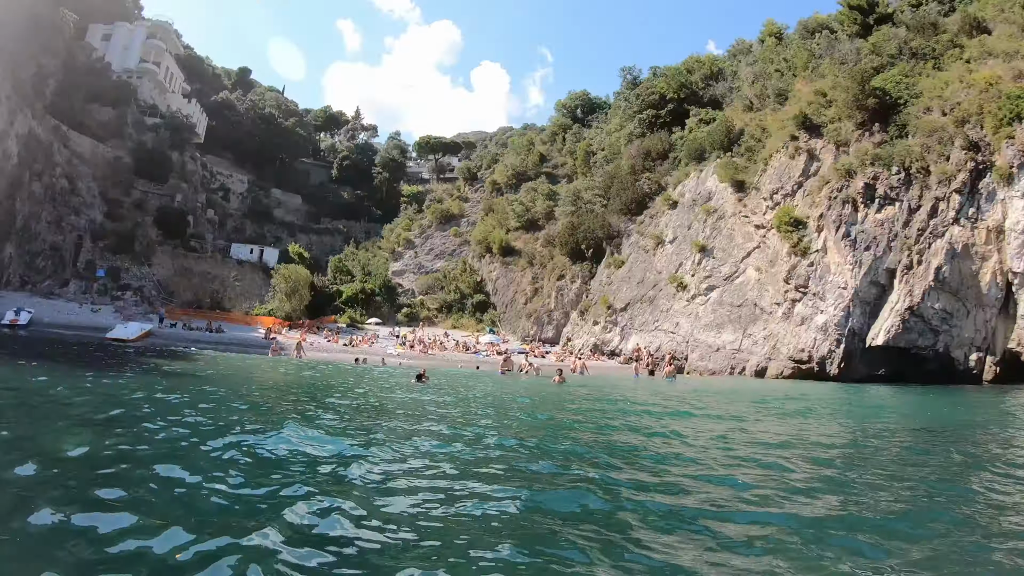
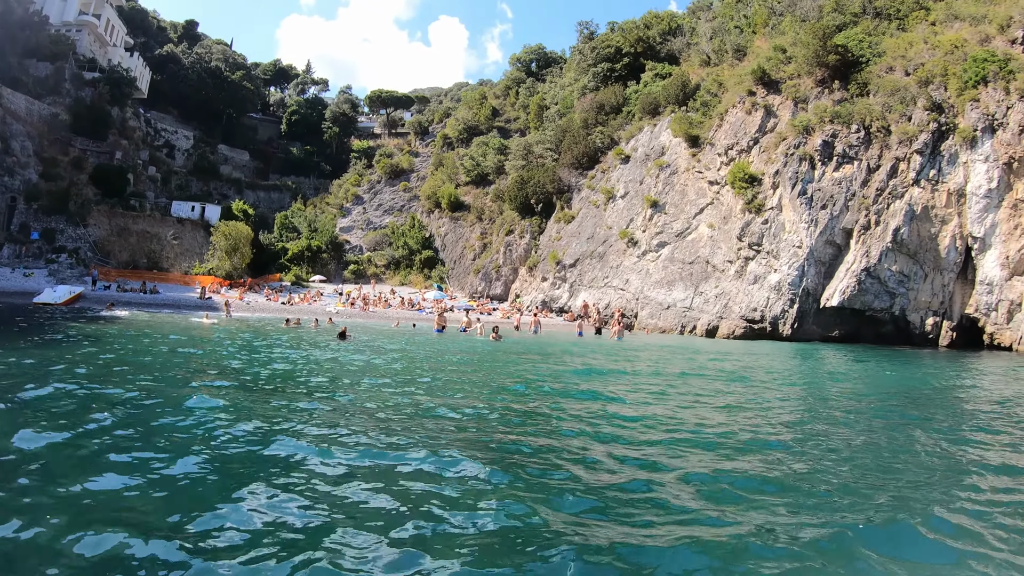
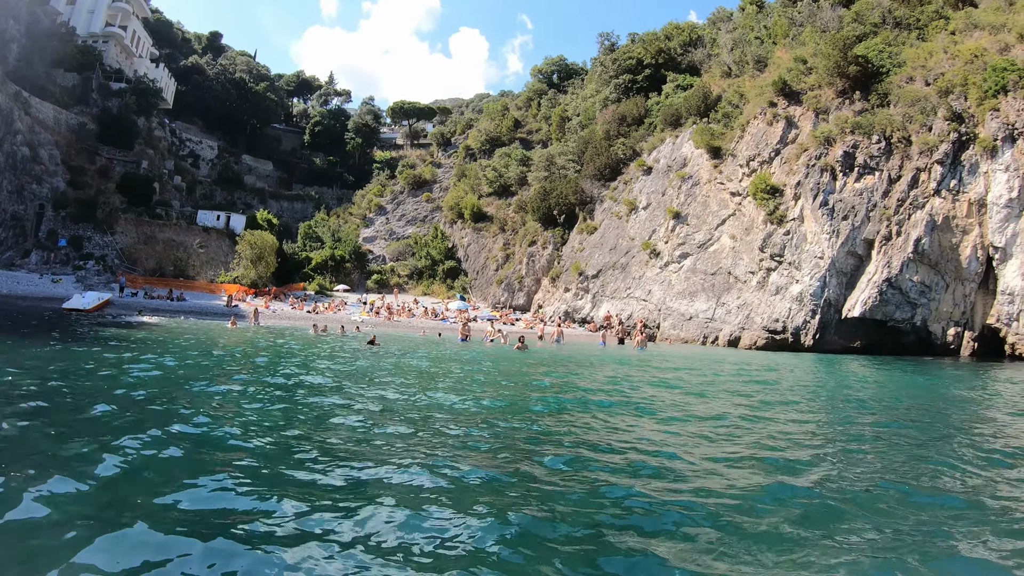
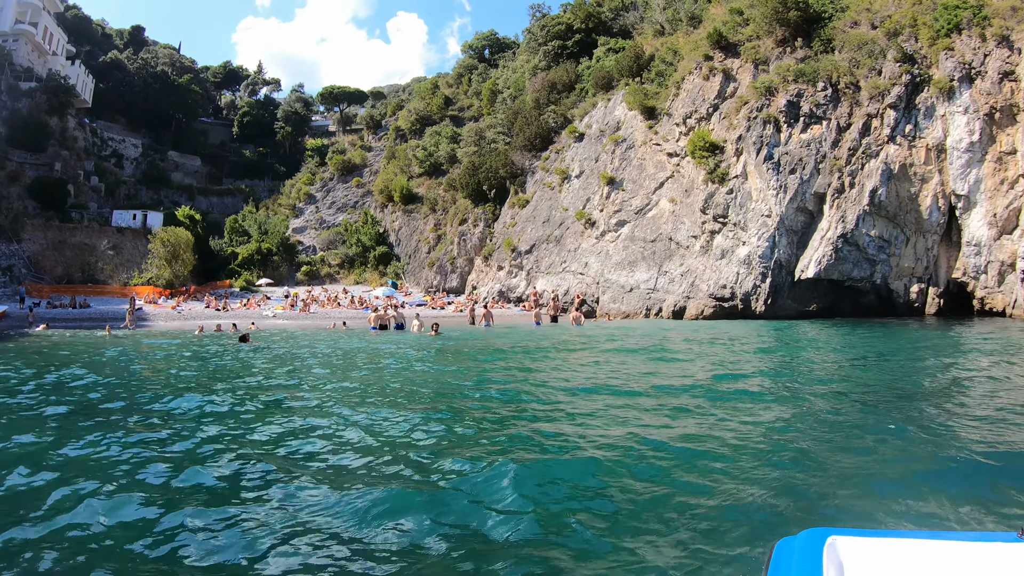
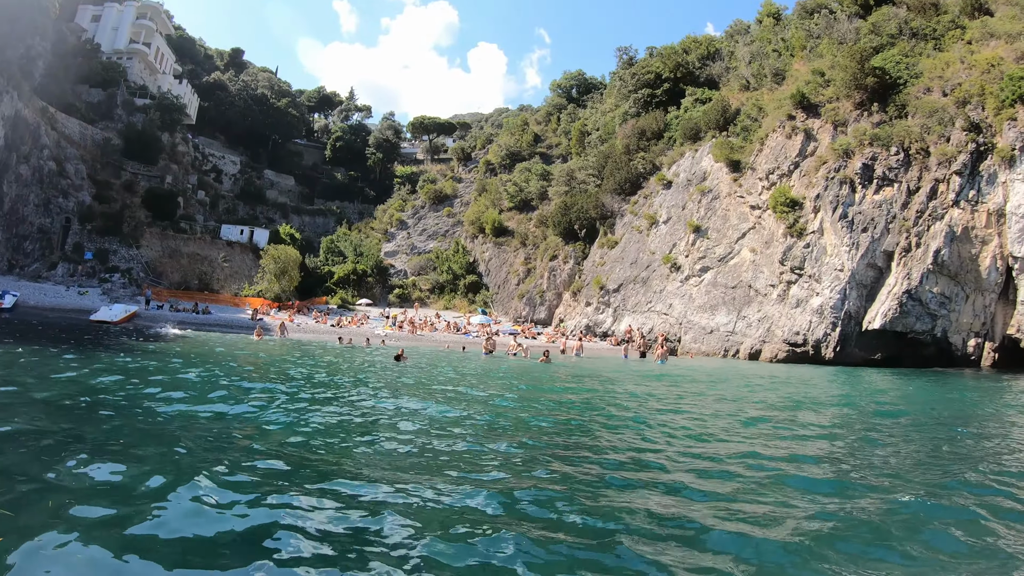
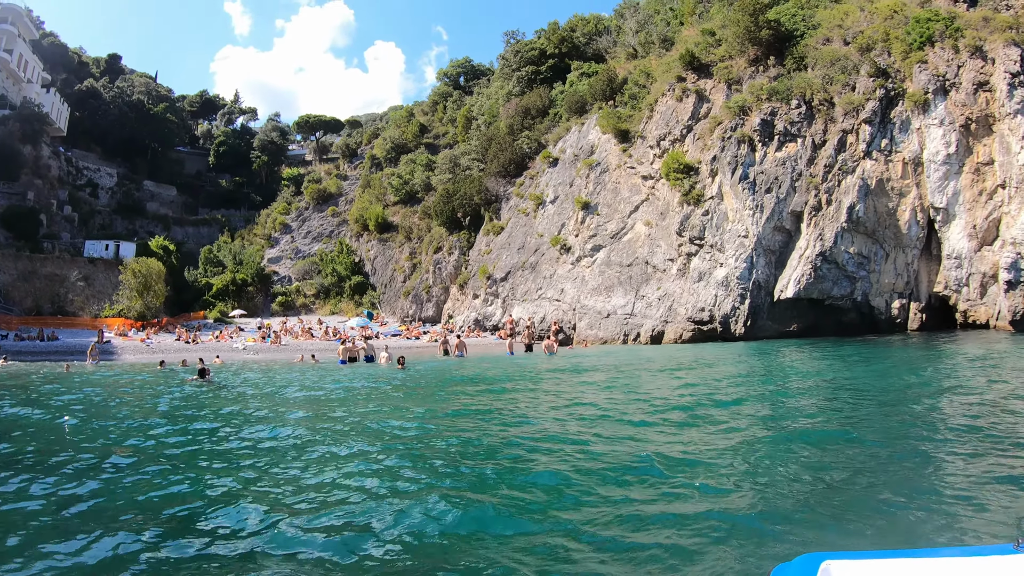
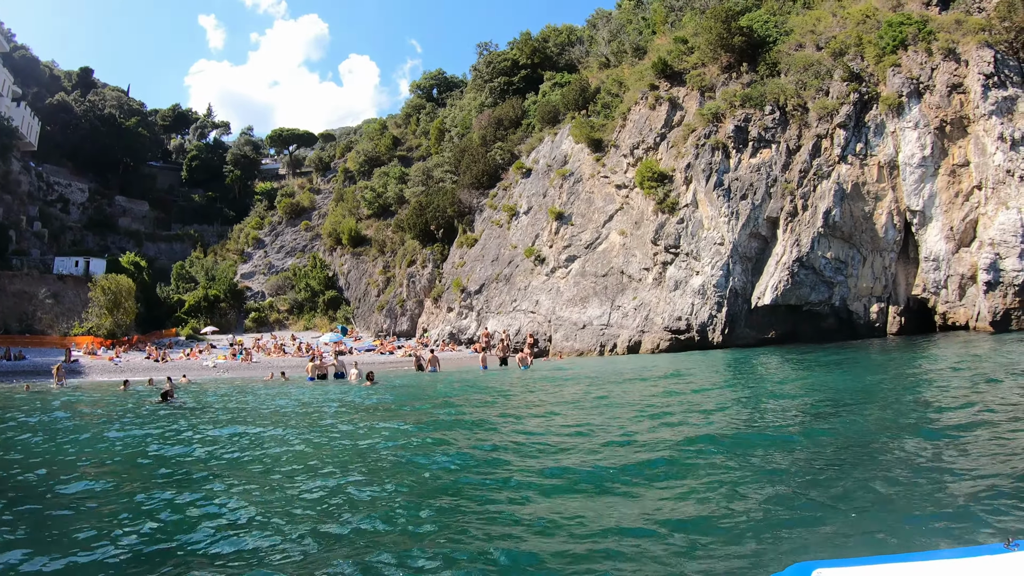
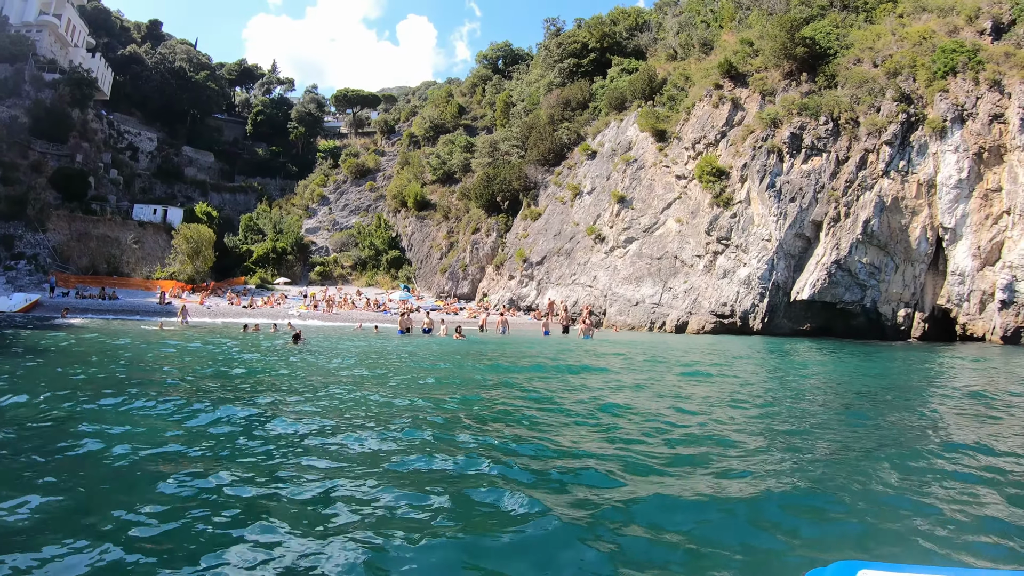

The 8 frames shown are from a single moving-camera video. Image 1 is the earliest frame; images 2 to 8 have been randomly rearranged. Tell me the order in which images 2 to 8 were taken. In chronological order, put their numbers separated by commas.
5, 3, 2, 8, 4, 6, 7
